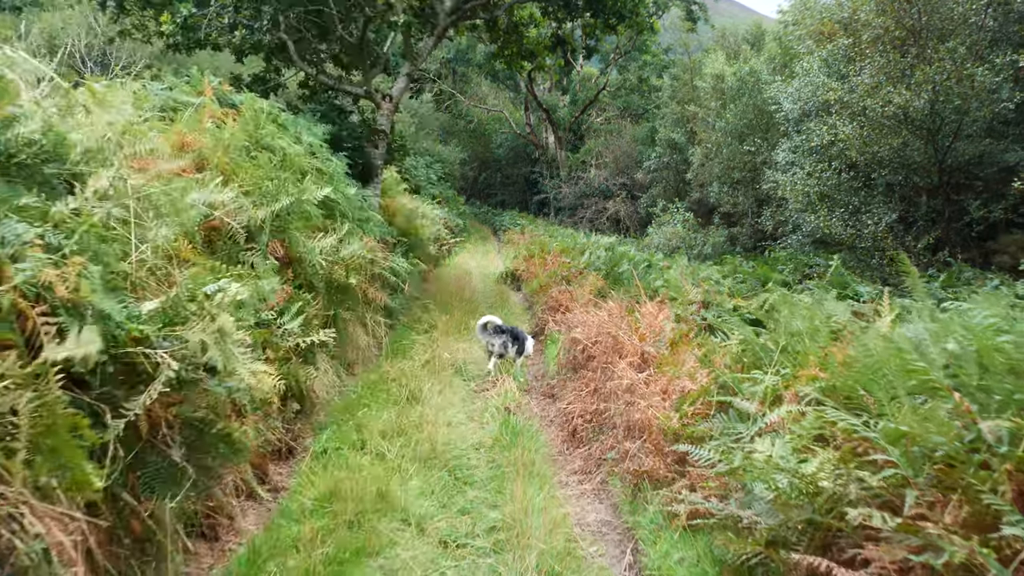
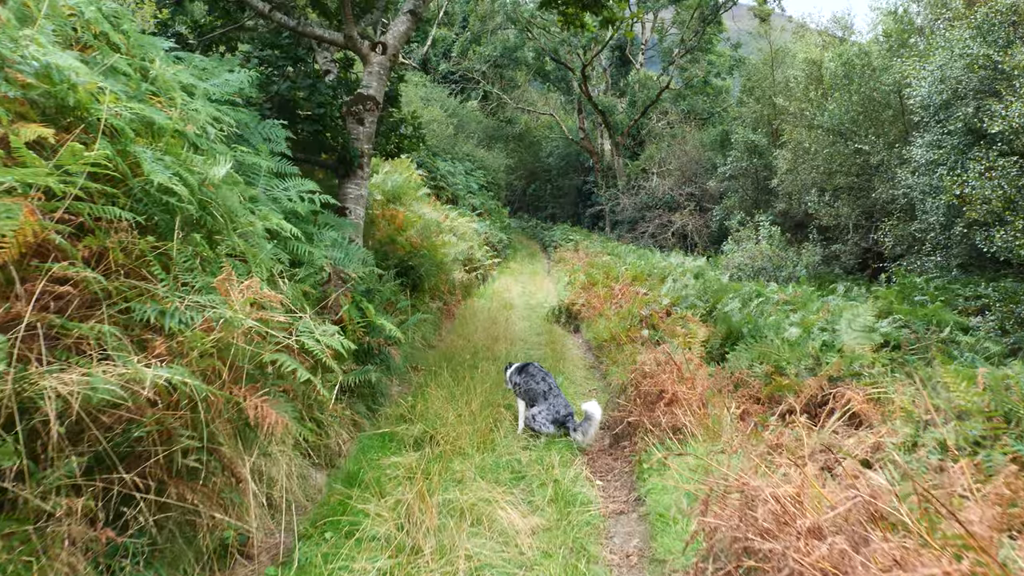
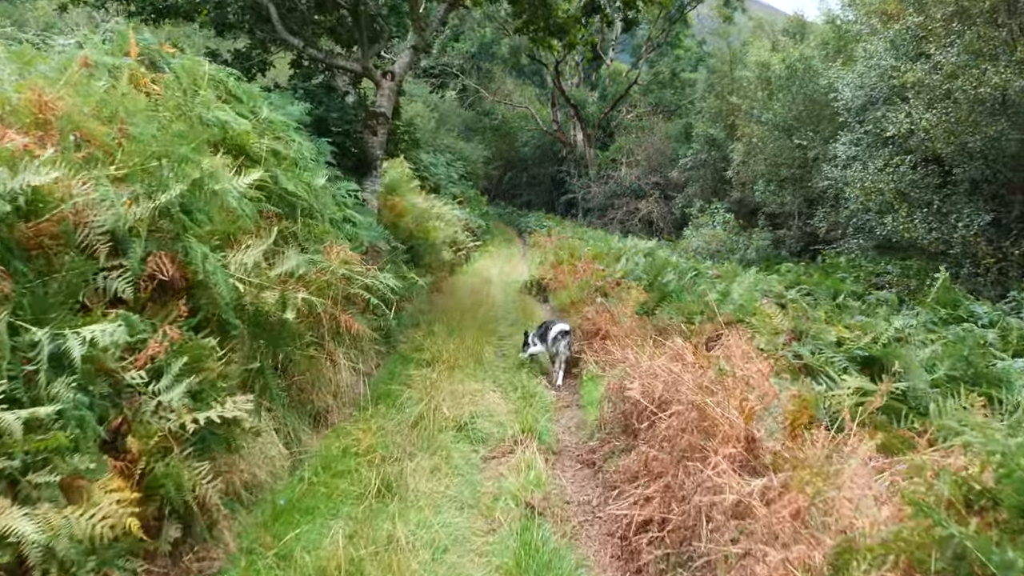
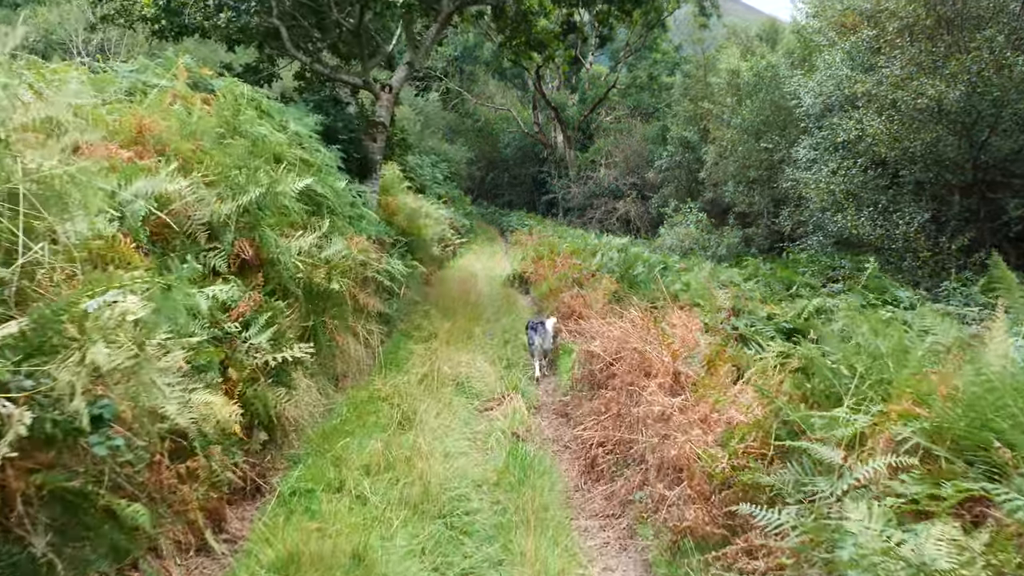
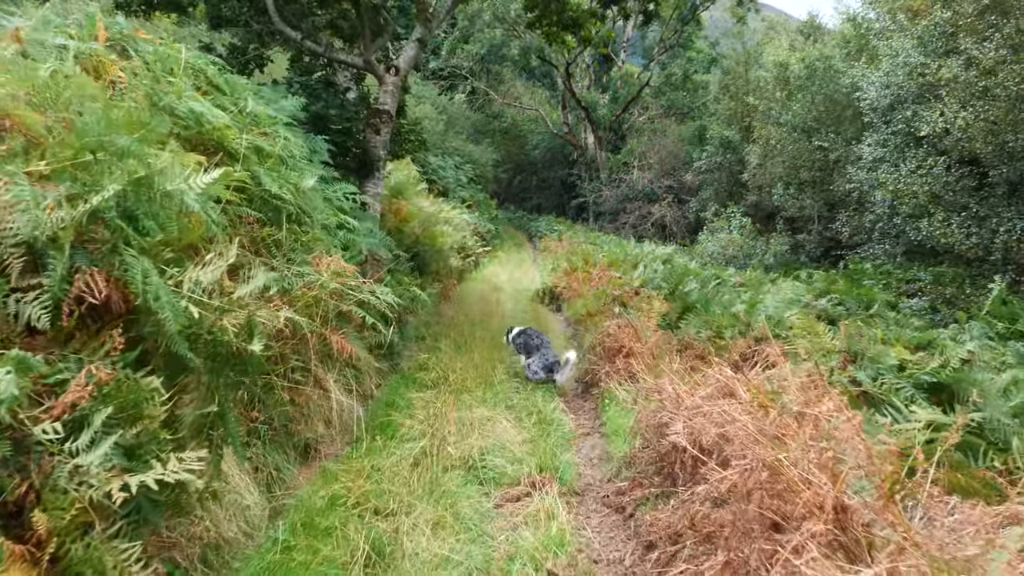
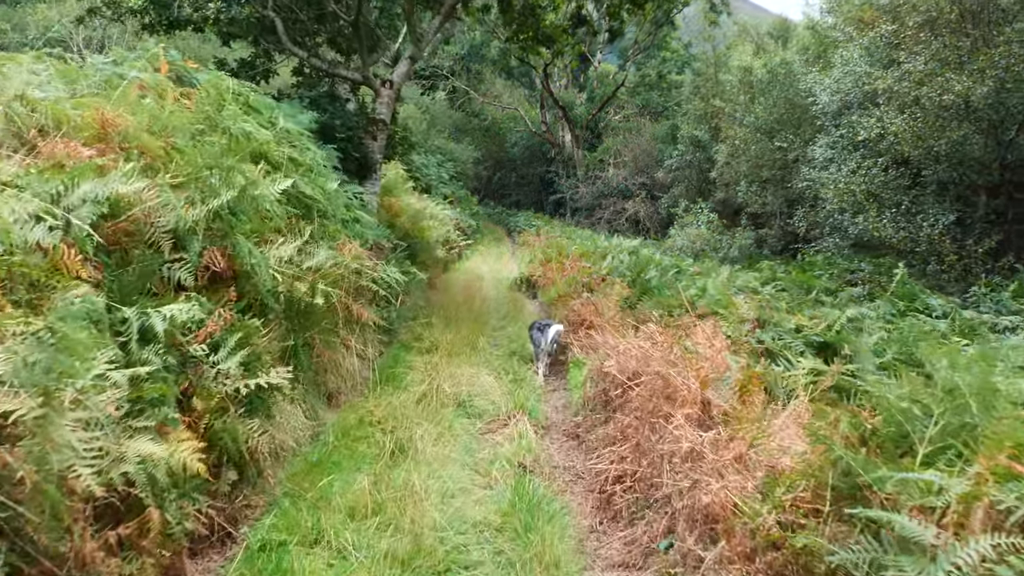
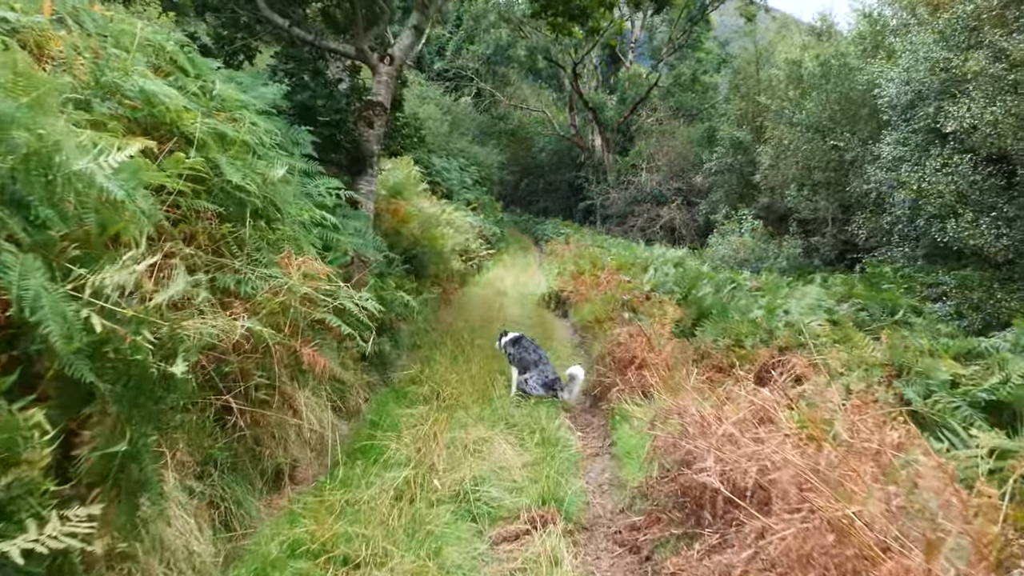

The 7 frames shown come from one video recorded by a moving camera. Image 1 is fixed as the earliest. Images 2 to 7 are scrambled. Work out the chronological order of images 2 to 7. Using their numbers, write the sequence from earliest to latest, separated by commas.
4, 6, 3, 5, 7, 2
